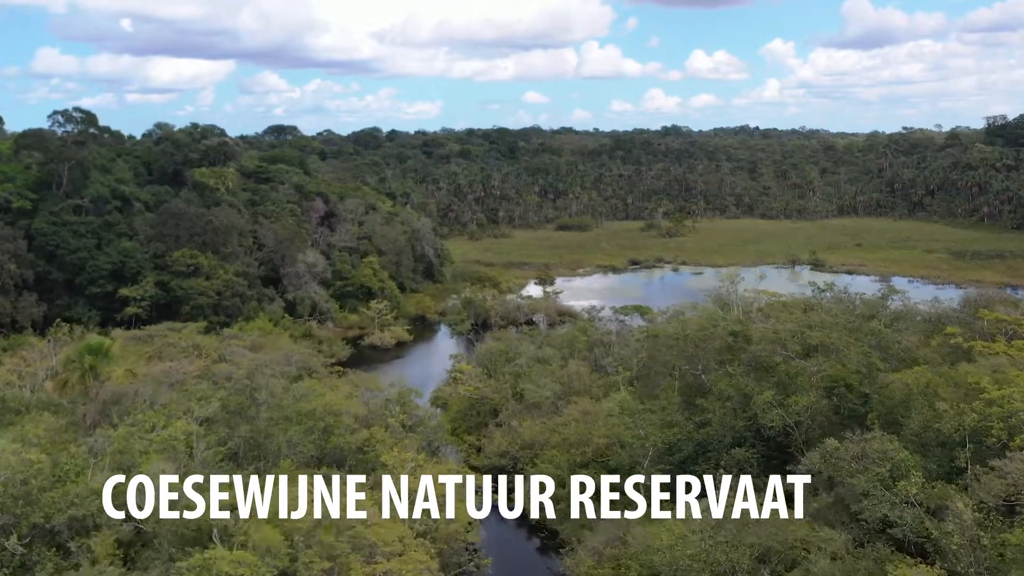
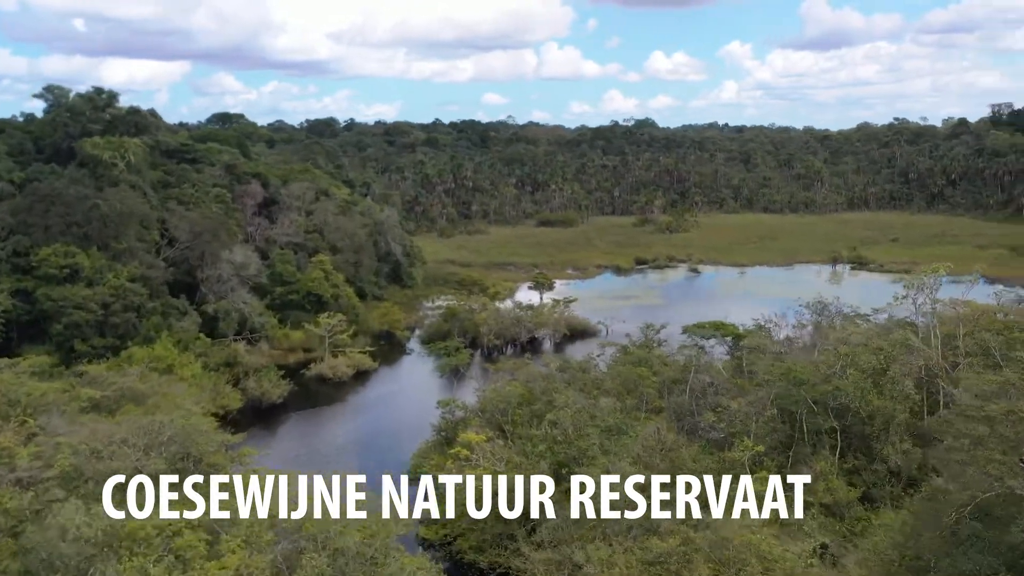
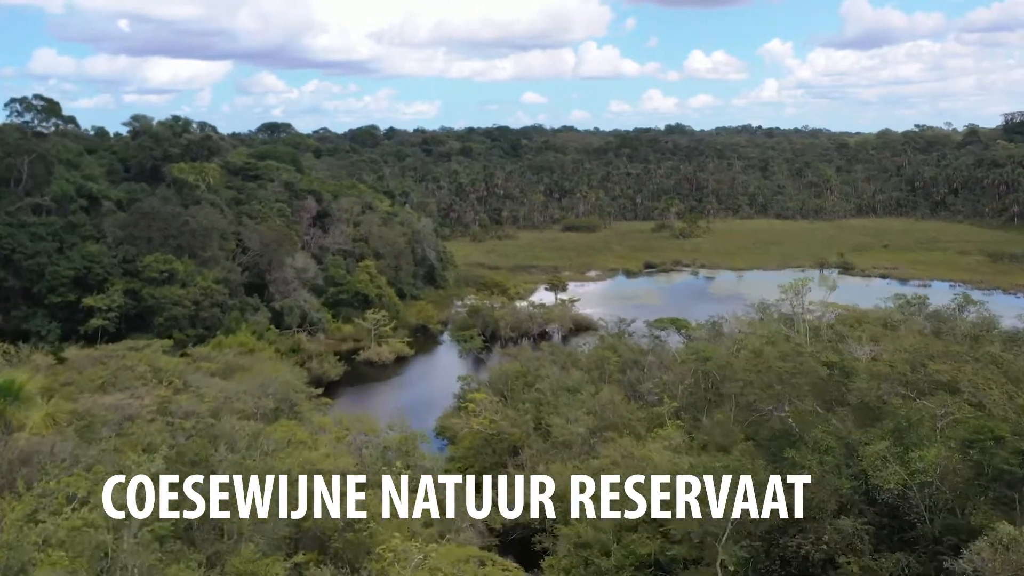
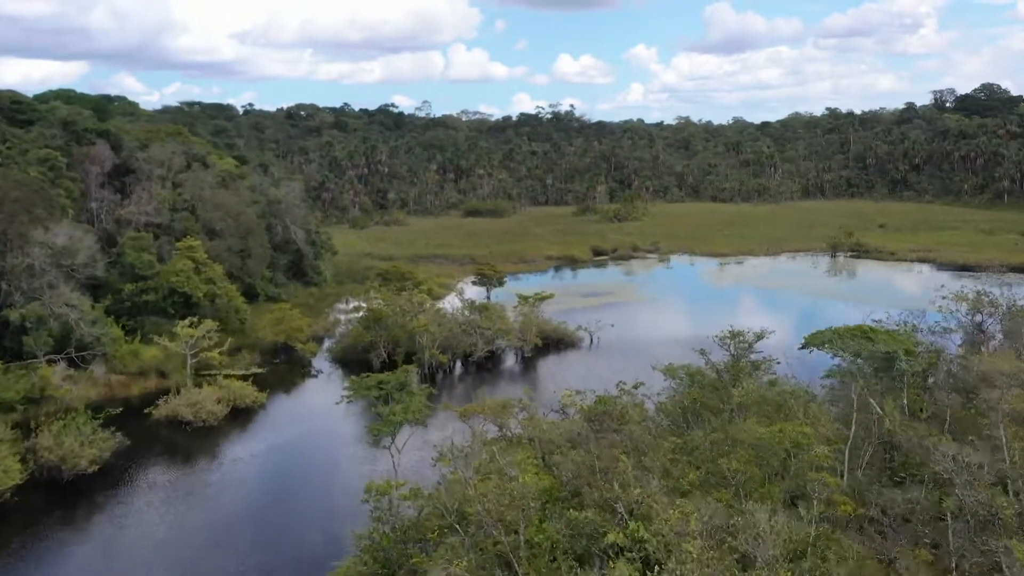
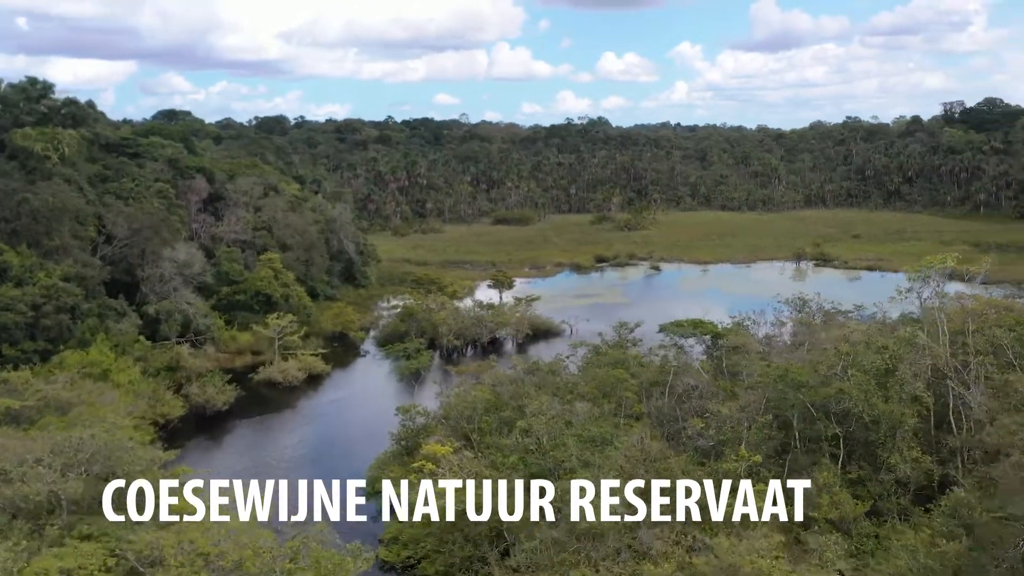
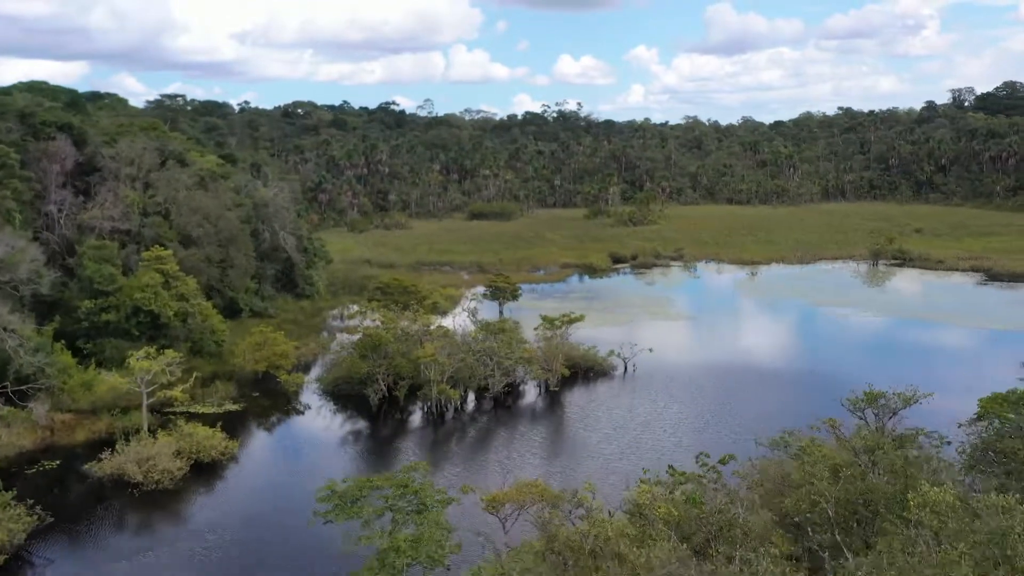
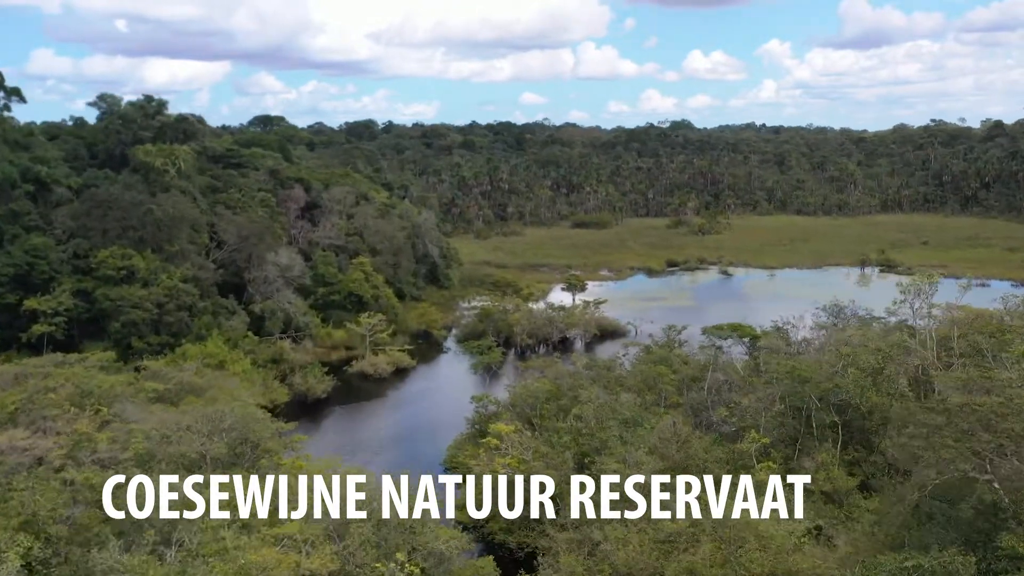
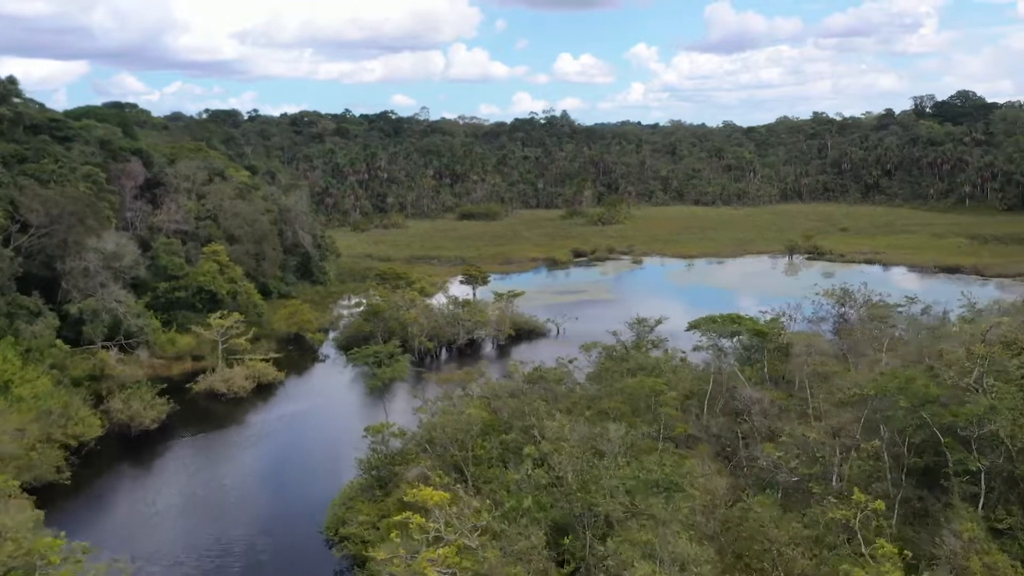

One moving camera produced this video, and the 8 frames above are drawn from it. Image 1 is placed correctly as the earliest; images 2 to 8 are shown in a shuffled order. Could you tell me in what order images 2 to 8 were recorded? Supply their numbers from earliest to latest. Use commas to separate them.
3, 7, 2, 5, 8, 4, 6
